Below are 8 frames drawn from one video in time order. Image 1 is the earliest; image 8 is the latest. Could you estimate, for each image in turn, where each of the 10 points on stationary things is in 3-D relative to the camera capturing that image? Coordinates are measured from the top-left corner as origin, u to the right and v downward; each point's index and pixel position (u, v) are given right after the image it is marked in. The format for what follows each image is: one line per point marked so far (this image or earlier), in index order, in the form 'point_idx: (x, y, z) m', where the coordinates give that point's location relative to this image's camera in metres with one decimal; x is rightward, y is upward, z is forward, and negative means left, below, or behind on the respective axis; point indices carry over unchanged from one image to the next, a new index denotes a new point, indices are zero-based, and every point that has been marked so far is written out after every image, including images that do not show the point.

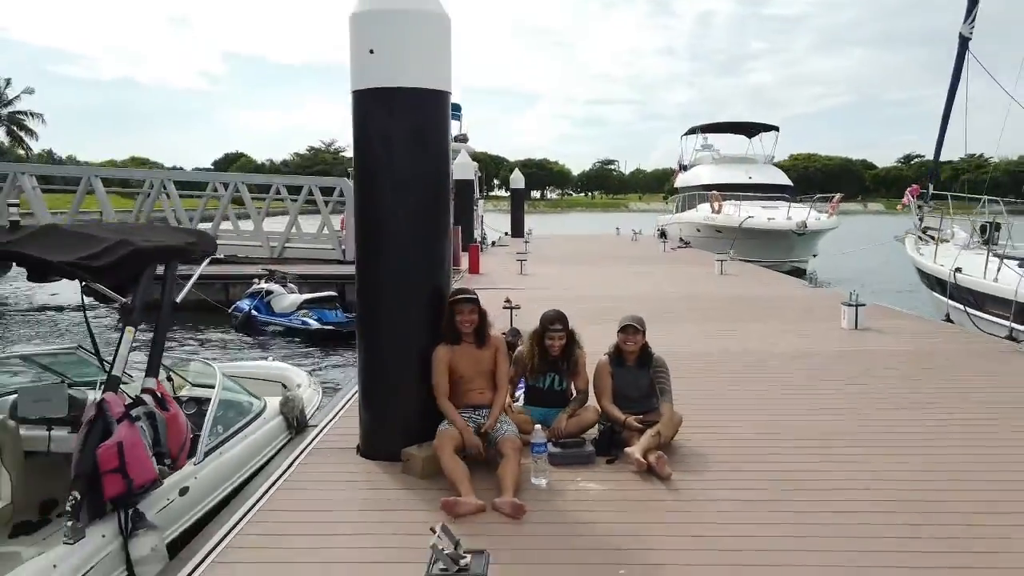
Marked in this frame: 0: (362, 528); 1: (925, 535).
0: (-0.8, -1.2, +3.5) m
1: (+2.0, -1.2, +3.4) m
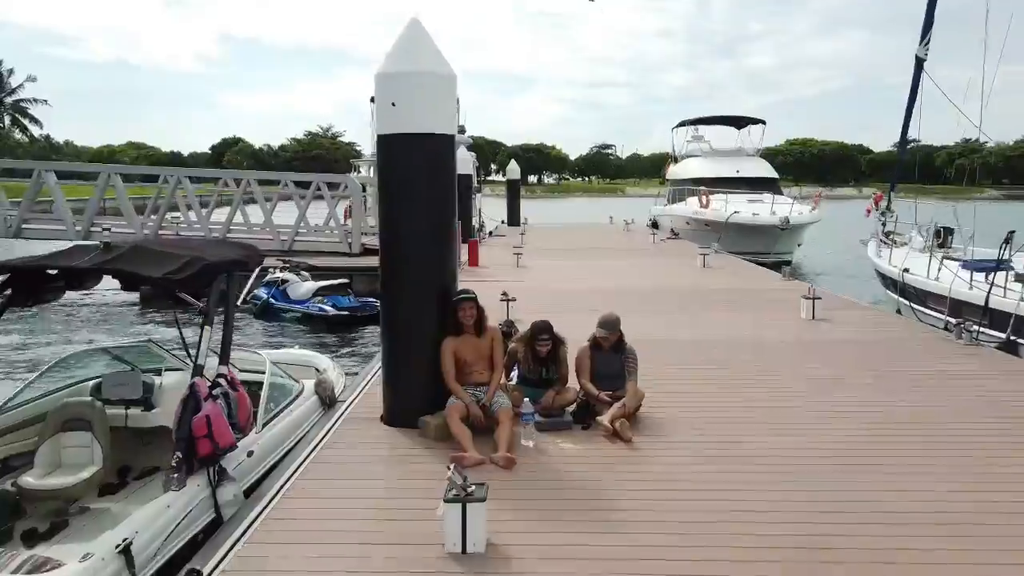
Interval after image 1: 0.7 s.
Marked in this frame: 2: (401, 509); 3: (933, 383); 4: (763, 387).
0: (-0.9, -1.2, +4.5) m
1: (+1.9, -1.2, +4.4) m
2: (-0.7, -1.3, +4.0) m
3: (+4.0, -0.9, +6.7) m
4: (+2.4, -0.9, +6.6) m
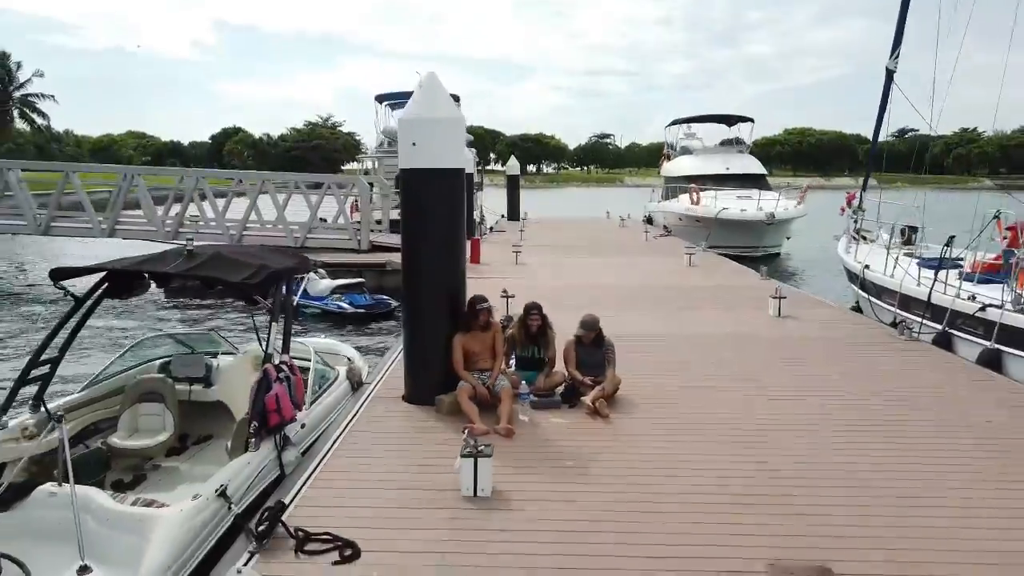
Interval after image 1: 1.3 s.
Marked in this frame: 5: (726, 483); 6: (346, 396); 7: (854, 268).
0: (-0.9, -1.2, +5.7) m
1: (+1.9, -1.3, +5.6) m
2: (-0.7, -1.3, +5.2) m
3: (+4.0, -0.9, +7.8) m
4: (+2.3, -0.9, +7.8) m
5: (+1.5, -1.4, +5.0) m
6: (-1.6, -1.1, +7.1) m
7: (+5.6, +0.4, +12.0) m
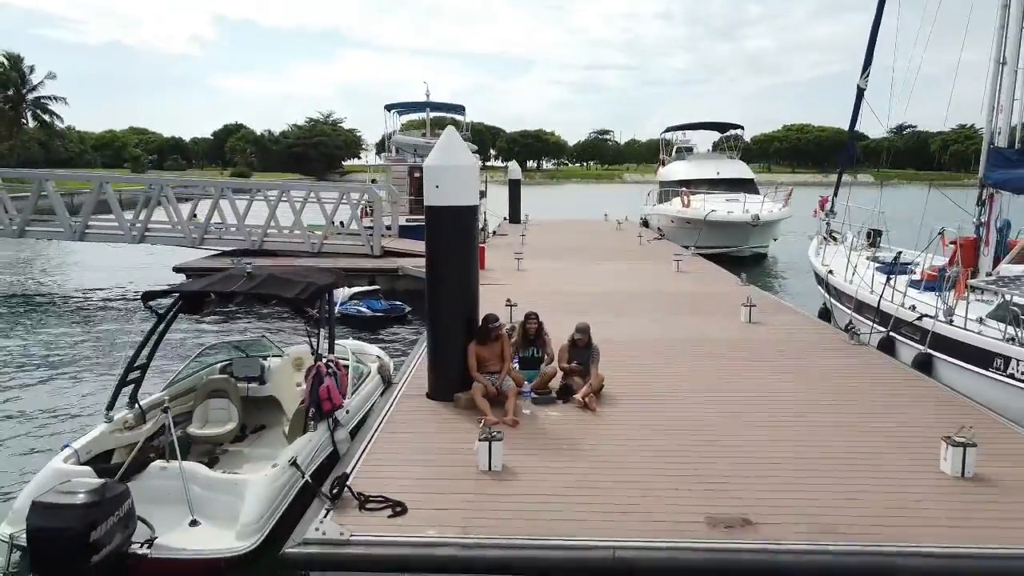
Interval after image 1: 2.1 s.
0: (-0.8, -1.4, +7.0) m
1: (+2.0, -1.5, +6.9) m
2: (-0.7, -1.5, +6.6) m
3: (+4.1, -1.0, +9.2) m
4: (+2.4, -1.1, +9.2) m
5: (+1.6, -1.6, +6.4) m
6: (-1.6, -1.2, +8.5) m
7: (+5.7, +0.3, +13.3) m
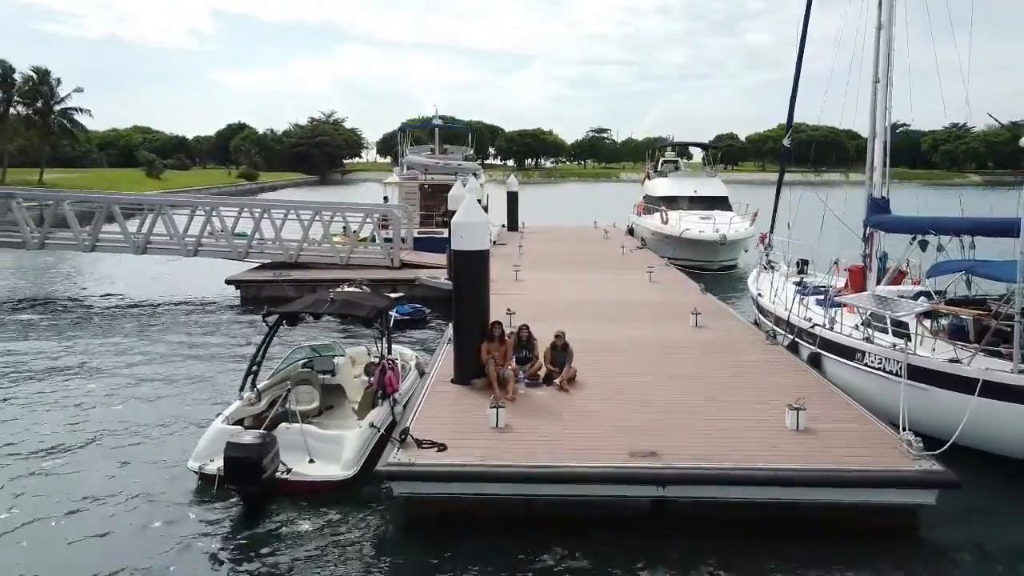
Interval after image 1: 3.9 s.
0: (-0.8, -1.7, +10.4) m
1: (+2.0, -1.7, +10.3) m
2: (-0.7, -1.8, +9.9) m
3: (+4.1, -1.3, +12.5) m
4: (+2.4, -1.4, +12.5) m
5: (+1.6, -1.8, +9.7) m
6: (-1.6, -1.5, +11.8) m
7: (+5.7, +0.1, +16.7) m
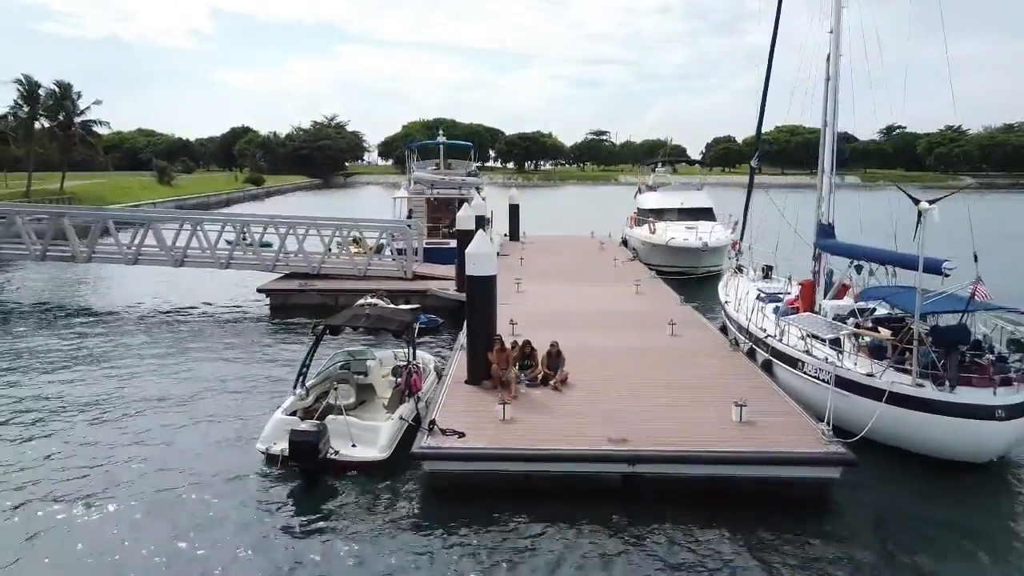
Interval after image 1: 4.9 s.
0: (-0.8, -2.0, +12.8) m
1: (+2.0, -2.1, +12.7) m
2: (-0.6, -2.1, +12.3) m
3: (+4.1, -1.6, +14.9) m
4: (+2.4, -1.7, +14.9) m
5: (+1.6, -2.2, +12.1) m
6: (-1.6, -1.9, +14.2) m
7: (+5.7, -0.3, +19.1) m
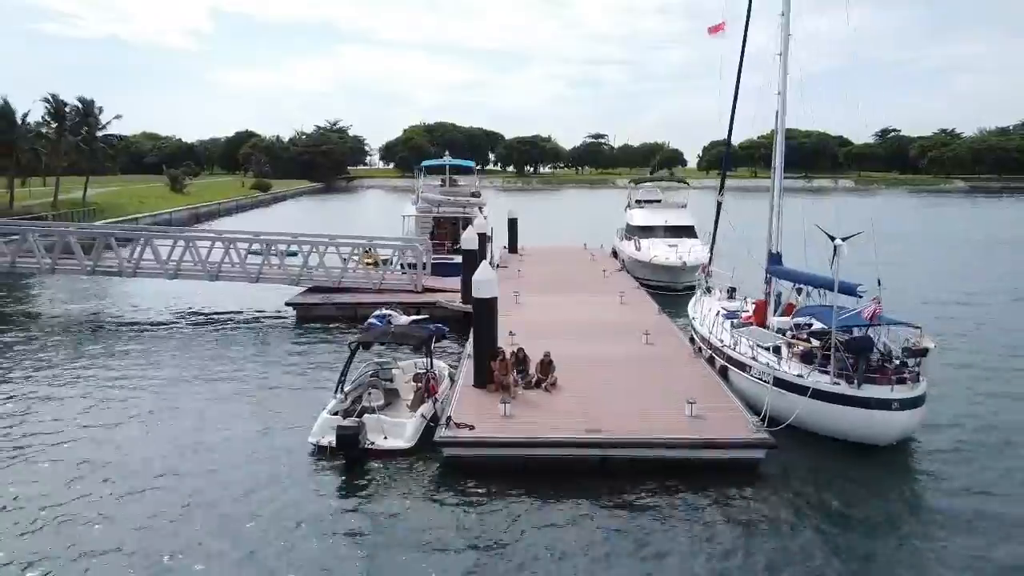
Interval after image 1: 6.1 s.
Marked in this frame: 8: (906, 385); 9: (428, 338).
0: (-0.8, -2.5, +15.8) m
1: (+2.0, -2.5, +15.7) m
2: (-0.6, -2.6, +15.3) m
3: (+4.1, -2.1, +17.9) m
4: (+2.4, -2.2, +17.9) m
5: (+1.6, -2.6, +15.1) m
6: (-1.6, -2.3, +17.2) m
7: (+5.7, -0.7, +22.1) m
8: (+8.2, -2.1, +14.6) m
9: (-2.0, -1.2, +17.1) m
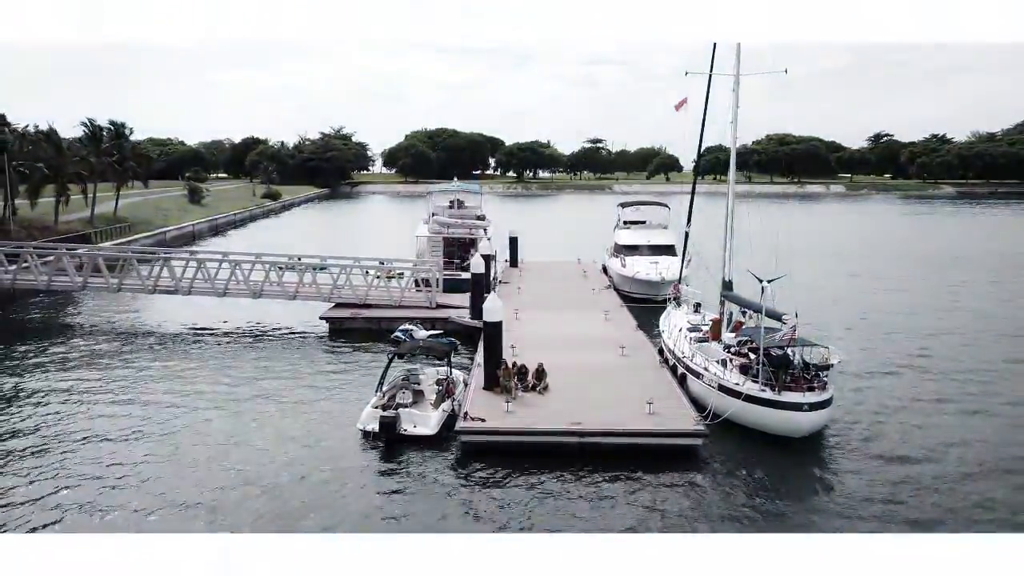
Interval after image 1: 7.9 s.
0: (-0.7, -3.2, +20.3) m
1: (+2.0, -3.3, +20.2) m
2: (-0.6, -3.3, +19.9) m
3: (+4.1, -2.8, +22.5) m
4: (+2.5, -2.9, +22.5) m
5: (+1.6, -3.4, +19.7) m
6: (-1.5, -3.1, +21.8) m
7: (+5.7, -1.5, +26.6) m
8: (+8.2, -2.8, +19.2) m
9: (-2.0, -1.9, +21.6) m
